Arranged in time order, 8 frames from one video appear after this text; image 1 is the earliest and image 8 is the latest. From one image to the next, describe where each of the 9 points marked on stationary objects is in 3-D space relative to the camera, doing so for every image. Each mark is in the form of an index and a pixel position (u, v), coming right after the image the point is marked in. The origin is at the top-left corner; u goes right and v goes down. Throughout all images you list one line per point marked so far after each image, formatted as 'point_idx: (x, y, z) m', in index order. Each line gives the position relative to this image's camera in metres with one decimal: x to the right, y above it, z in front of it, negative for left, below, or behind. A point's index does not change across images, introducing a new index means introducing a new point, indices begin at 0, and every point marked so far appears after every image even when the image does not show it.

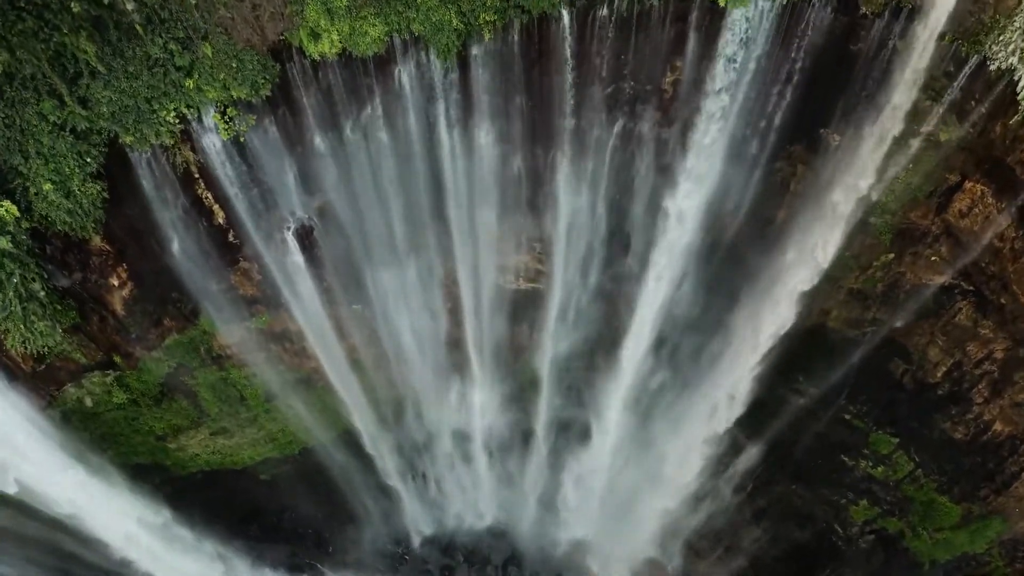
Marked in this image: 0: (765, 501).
0: (+4.9, -4.2, +13.0) m
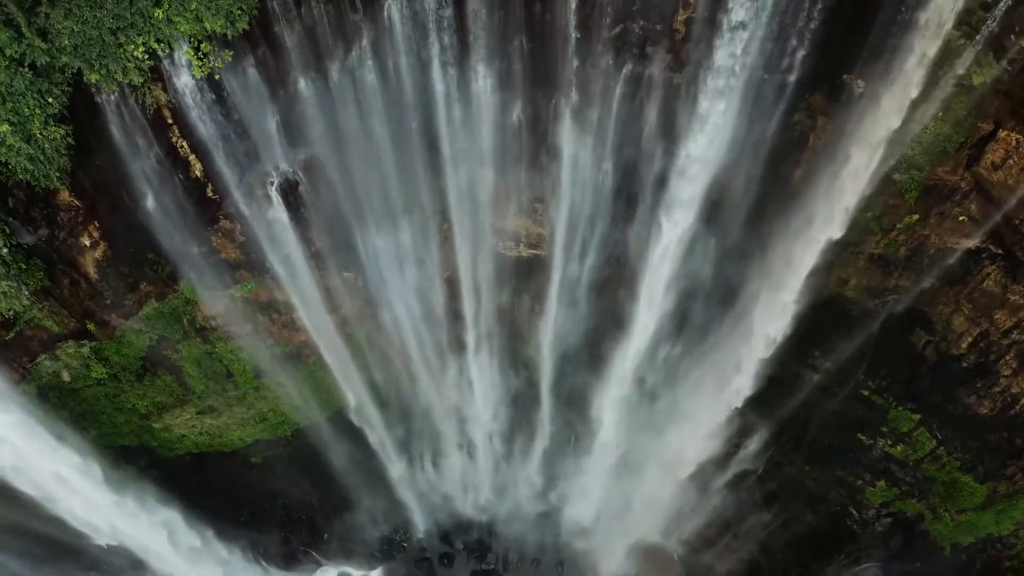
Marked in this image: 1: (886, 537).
0: (+4.9, -3.7, +12.4) m
1: (+6.5, -4.4, +11.7) m
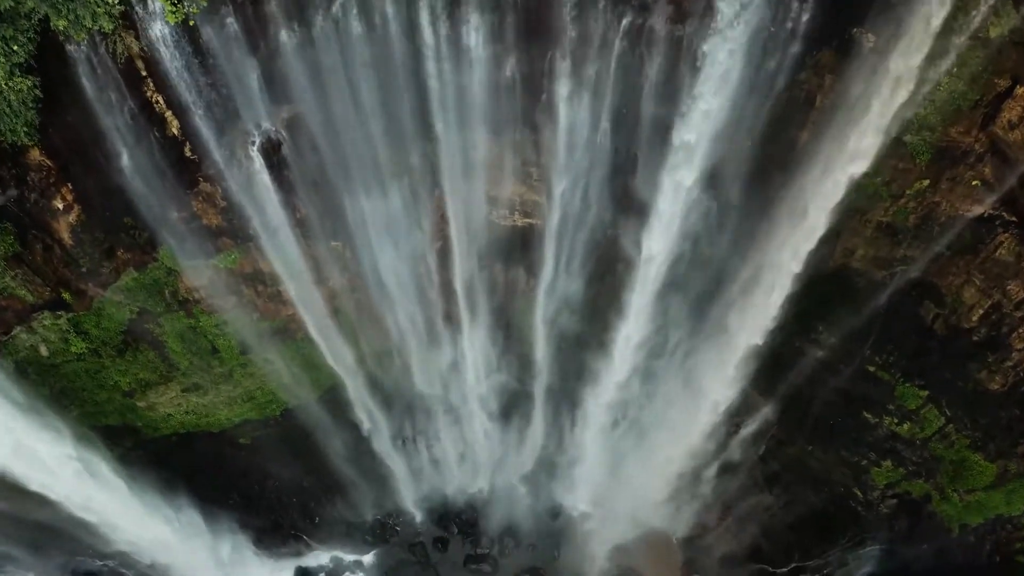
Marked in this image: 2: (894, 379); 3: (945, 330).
0: (+4.8, -3.2, +12.1) m
1: (+6.4, -3.9, +11.4) m
2: (+5.9, -1.4, +10.4) m
3: (+6.3, -0.6, +9.8) m
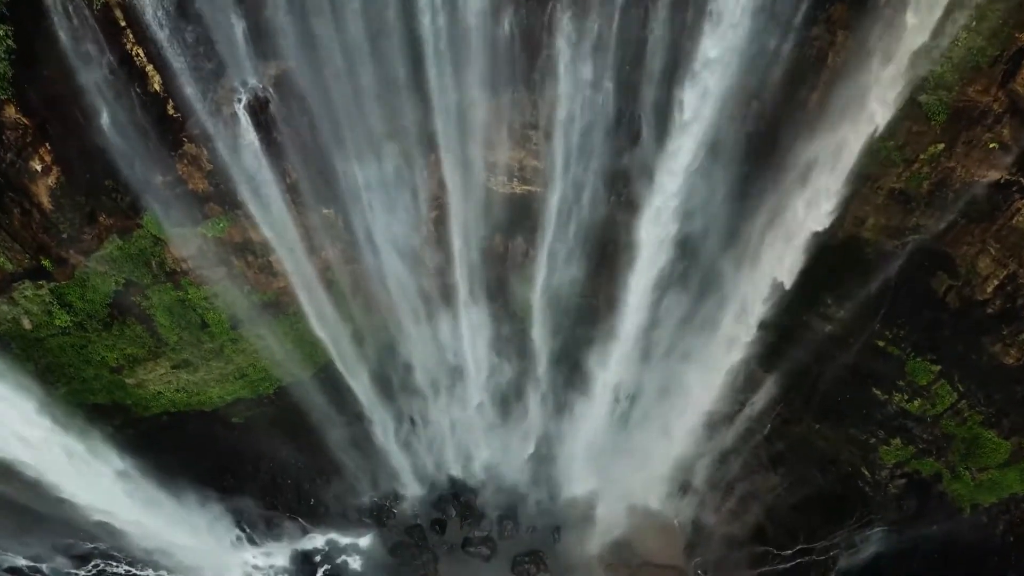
0: (+4.8, -2.8, +11.8) m
1: (+6.4, -3.5, +11.1) m
2: (+5.9, -1.0, +10.1) m
3: (+6.3, -0.2, +9.4) m
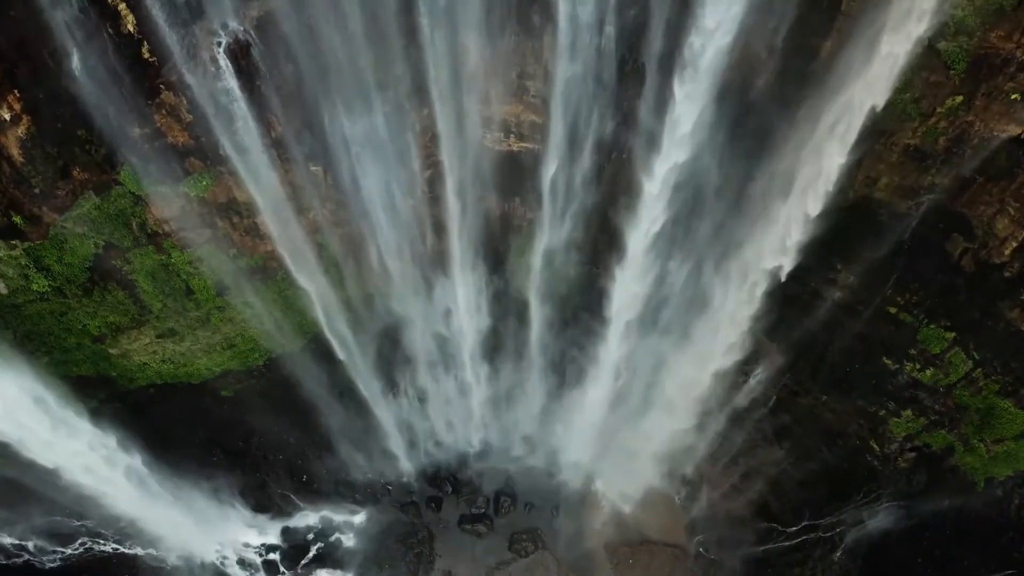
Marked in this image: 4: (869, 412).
0: (+4.8, -2.2, +11.4) m
1: (+6.4, -2.9, +10.7) m
2: (+5.9, -0.5, +9.7) m
3: (+6.2, +0.3, +9.0) m
4: (+5.7, -1.9, +10.6) m
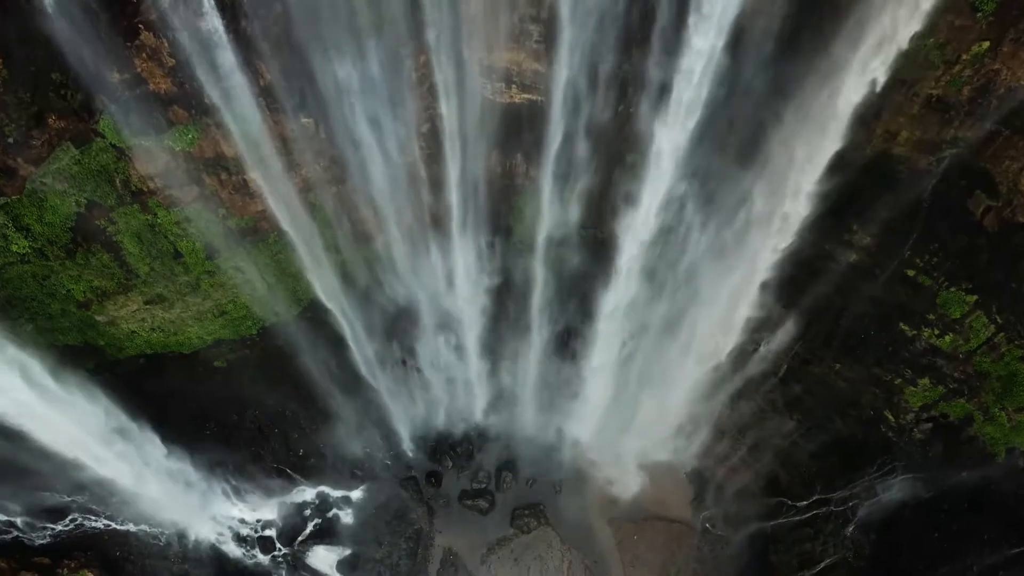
0: (+4.8, -1.6, +11.0) m
1: (+6.4, -2.4, +10.3) m
2: (+5.9, +0.1, +9.3) m
3: (+6.3, +0.8, +8.6) m
4: (+5.7, -1.4, +10.2) m
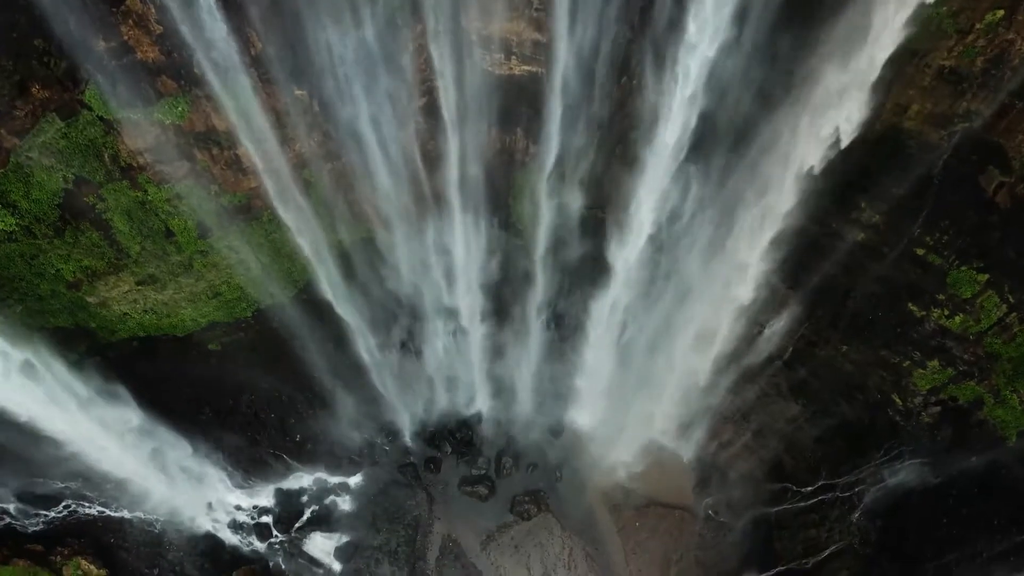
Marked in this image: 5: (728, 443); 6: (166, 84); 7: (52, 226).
0: (+4.8, -1.3, +10.8) m
1: (+6.4, -2.1, +10.1) m
2: (+5.9, +0.4, +9.1) m
3: (+6.3, +1.1, +8.4) m
4: (+5.7, -1.1, +10.0) m
5: (+3.9, -2.7, +11.9) m
6: (-4.1, +2.4, +8.1) m
7: (-6.0, +0.8, +8.8) m
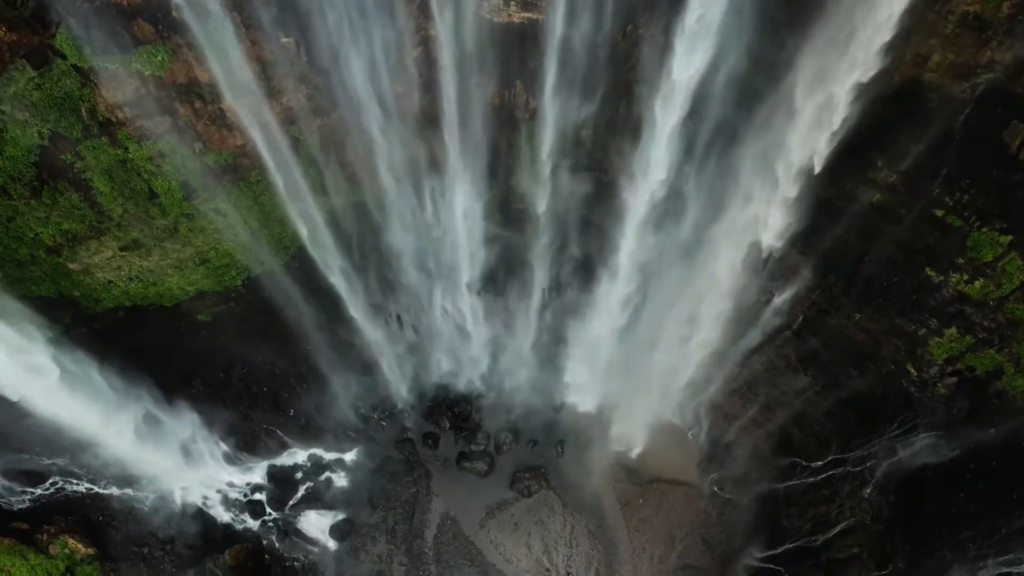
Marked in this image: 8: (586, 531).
0: (+4.8, -0.8, +10.4) m
1: (+6.4, -1.6, +9.7) m
2: (+5.9, +0.9, +8.6) m
3: (+6.3, +1.6, +7.9) m
4: (+5.7, -0.6, +9.6) m
5: (+3.9, -2.2, +11.5) m
6: (-4.2, +2.8, +7.7) m
7: (-6.0, +1.3, +8.4) m
8: (+1.2, -3.9, +10.9) m
